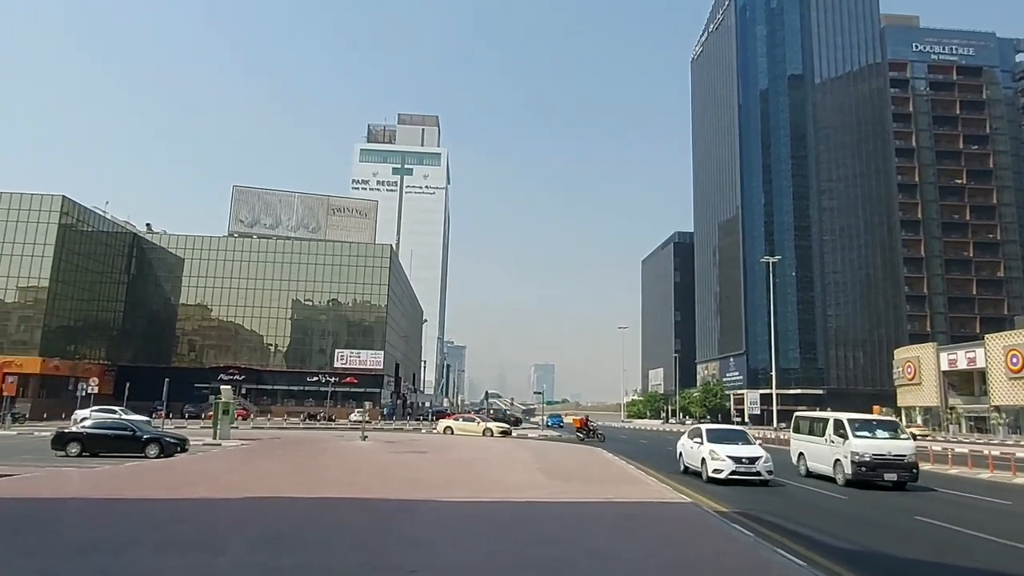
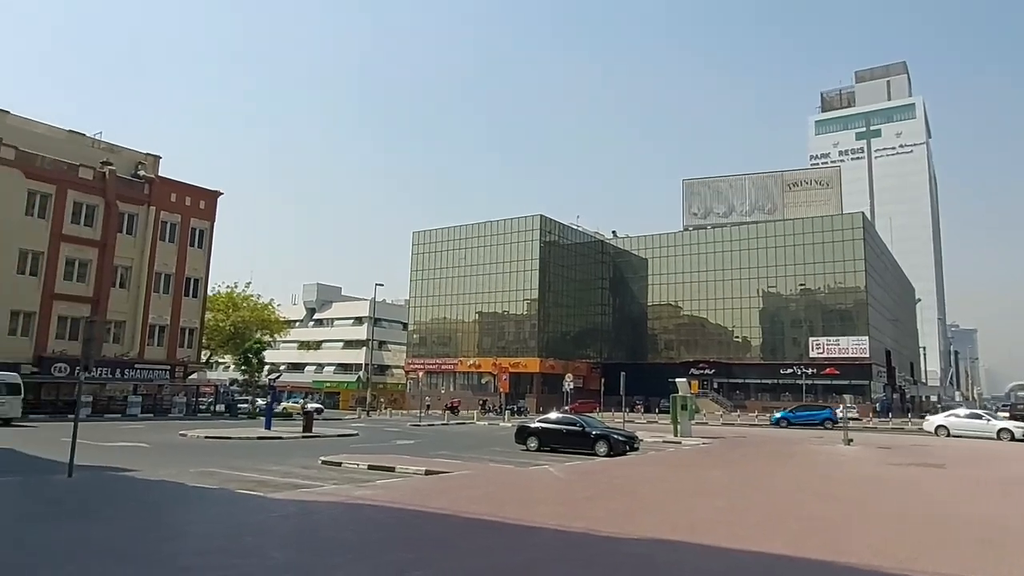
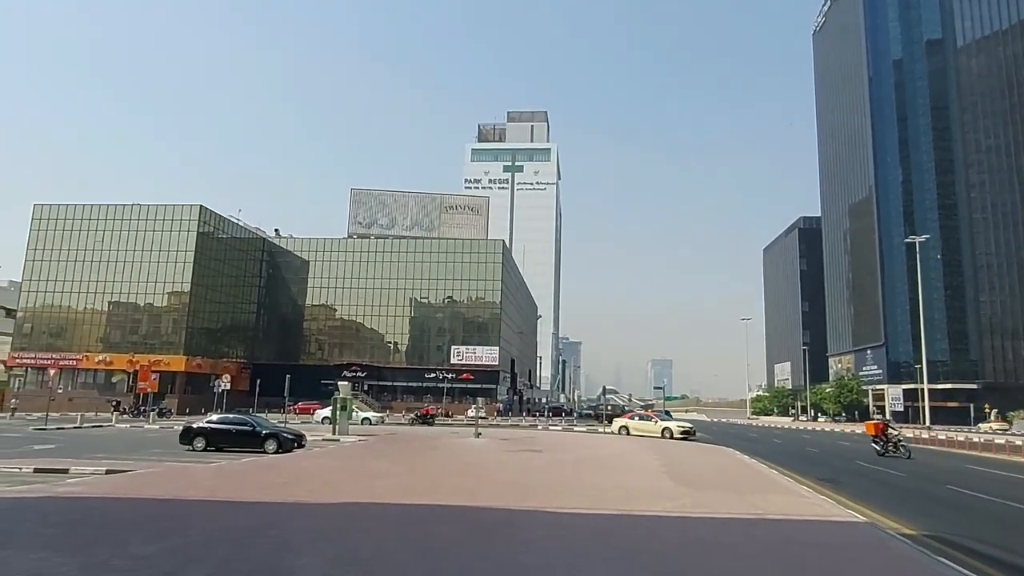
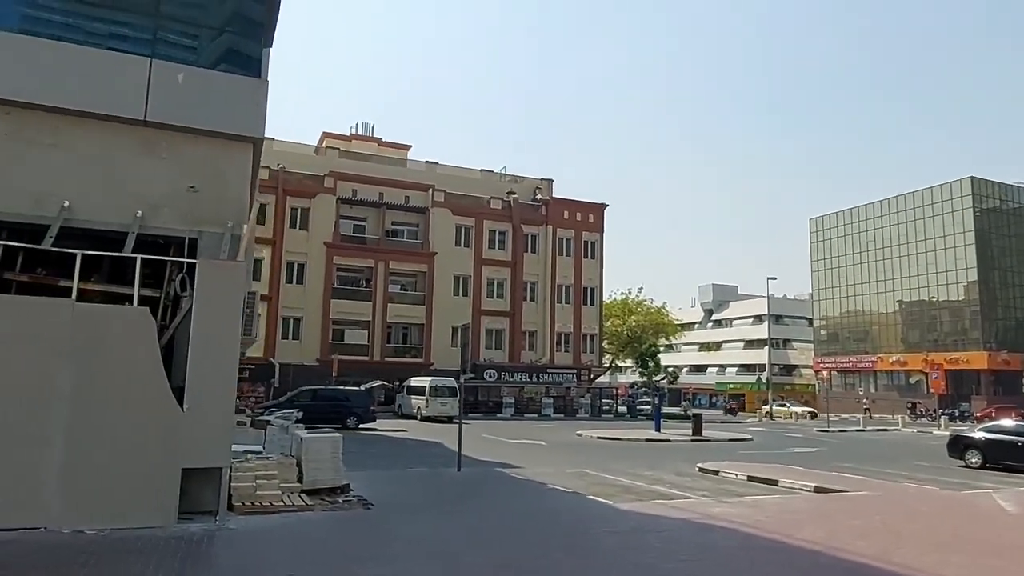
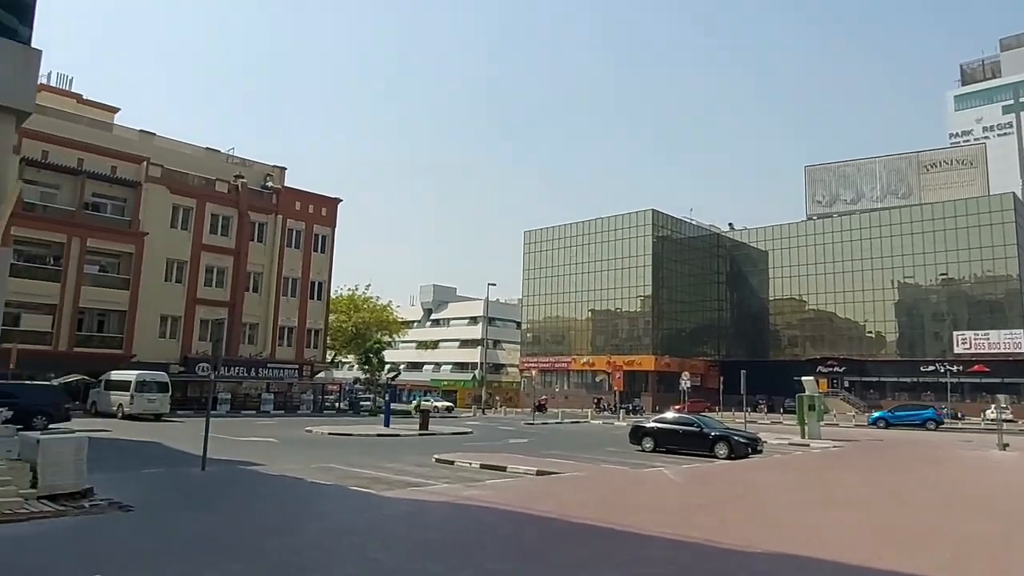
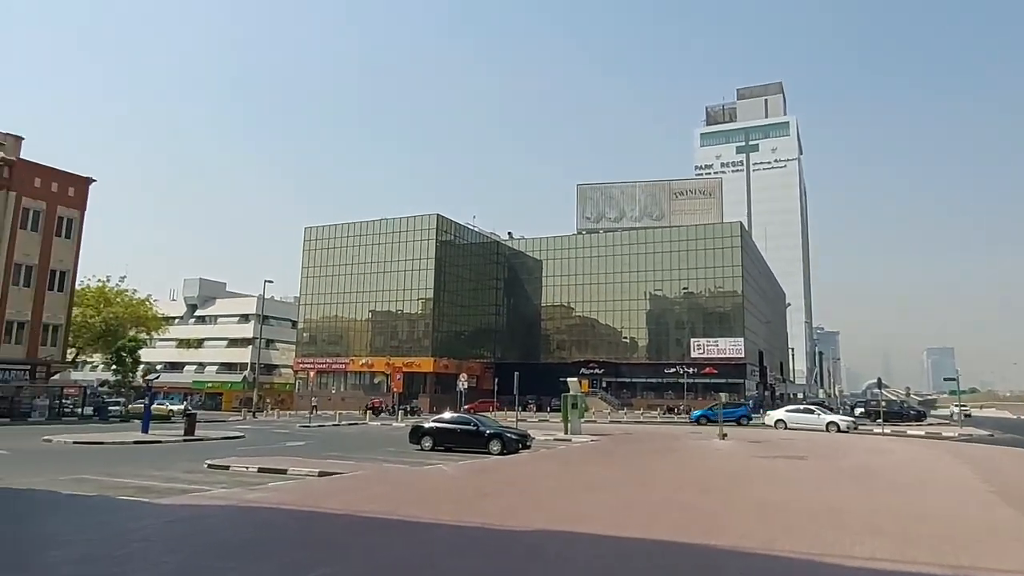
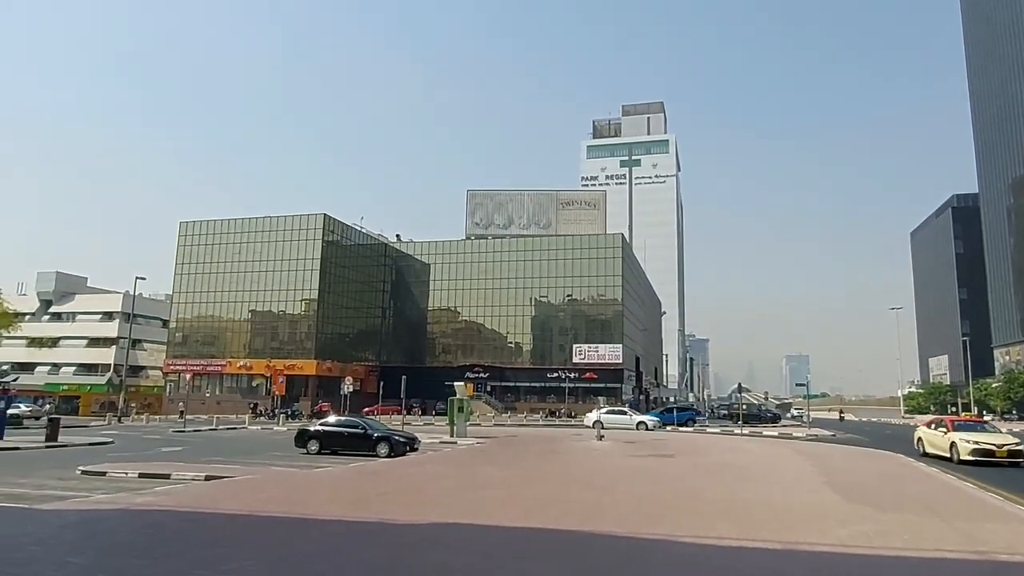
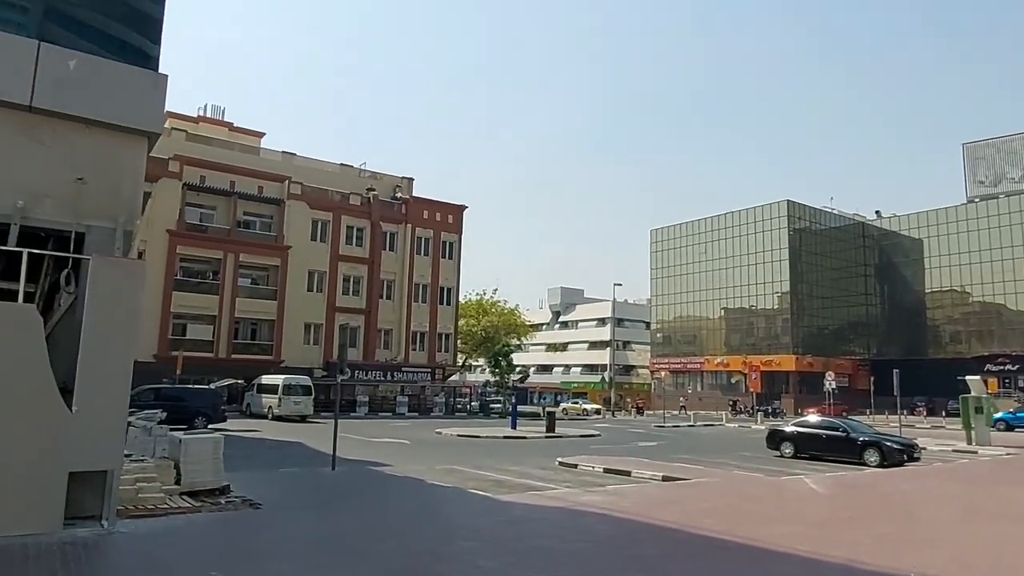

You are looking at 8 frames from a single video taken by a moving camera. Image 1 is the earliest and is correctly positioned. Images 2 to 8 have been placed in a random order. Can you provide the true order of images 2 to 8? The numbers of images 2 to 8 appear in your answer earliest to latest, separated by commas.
3, 7, 6, 2, 5, 8, 4
